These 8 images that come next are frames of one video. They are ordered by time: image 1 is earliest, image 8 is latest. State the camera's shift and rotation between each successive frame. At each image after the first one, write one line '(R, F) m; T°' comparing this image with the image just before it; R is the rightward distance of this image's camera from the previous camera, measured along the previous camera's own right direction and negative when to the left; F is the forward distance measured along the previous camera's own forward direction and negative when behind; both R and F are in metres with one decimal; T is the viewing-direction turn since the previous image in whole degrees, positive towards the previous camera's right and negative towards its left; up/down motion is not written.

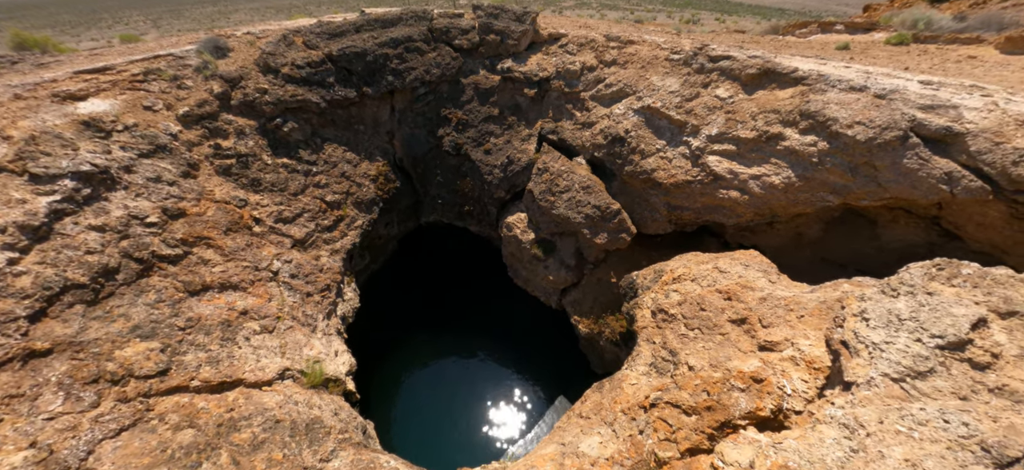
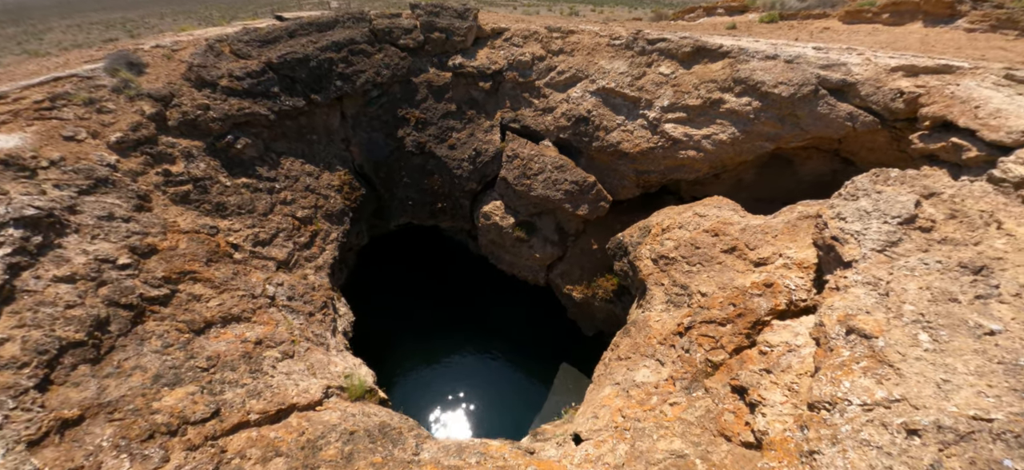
(-2.6, -0.3) m; +15°
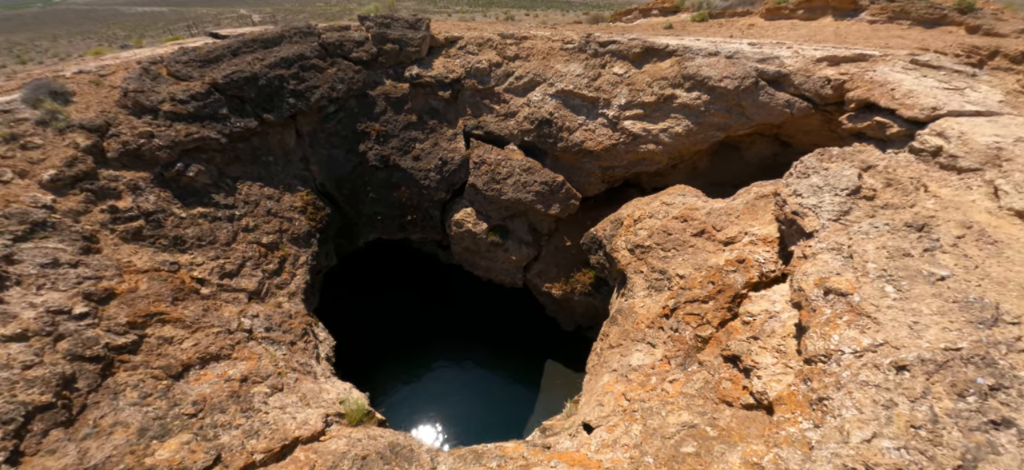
(-0.9, -0.1) m; +8°
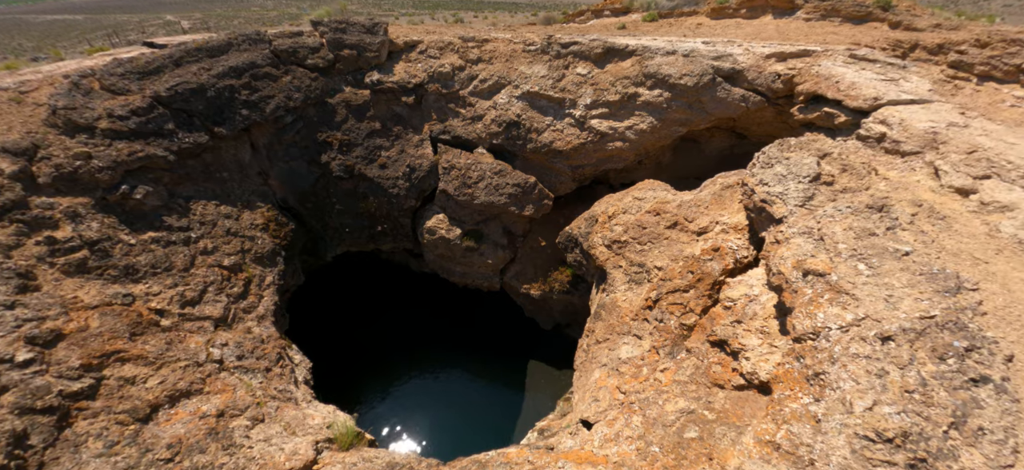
(-0.6, 0.0) m; +6°
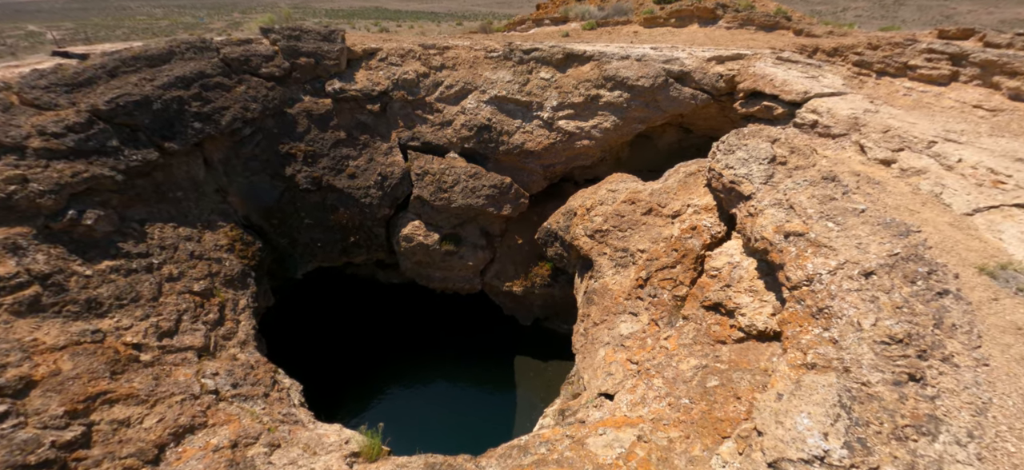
(-1.7, -0.2) m; +11°
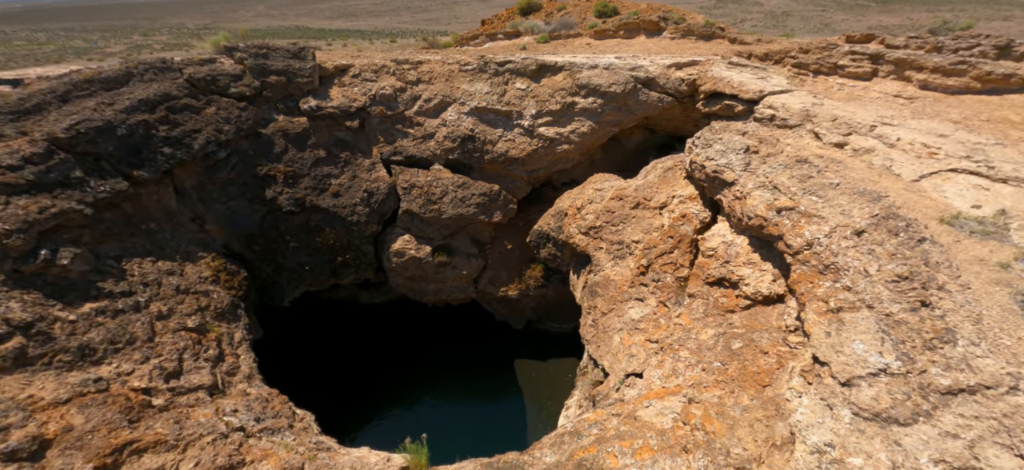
(-1.8, -0.2) m; +9°
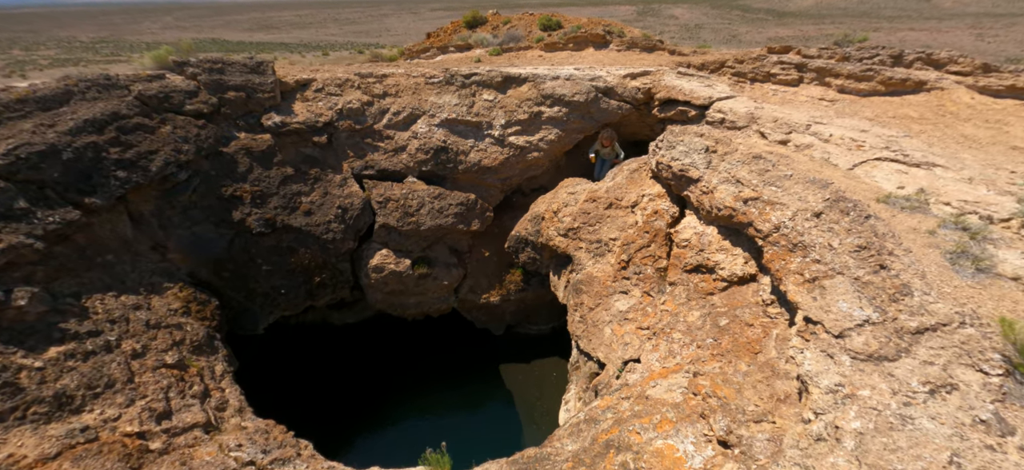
(-1.3, -0.1) m; +9°
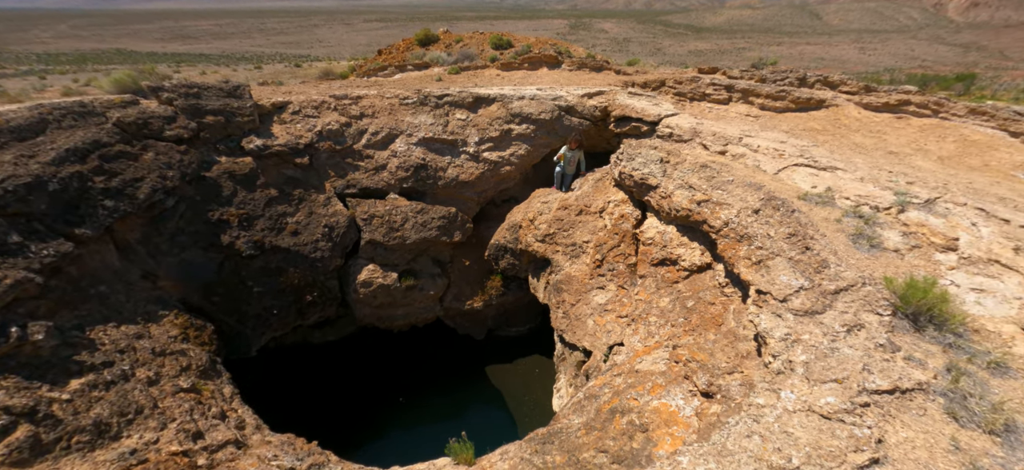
(-1.4, -0.9) m; +9°
